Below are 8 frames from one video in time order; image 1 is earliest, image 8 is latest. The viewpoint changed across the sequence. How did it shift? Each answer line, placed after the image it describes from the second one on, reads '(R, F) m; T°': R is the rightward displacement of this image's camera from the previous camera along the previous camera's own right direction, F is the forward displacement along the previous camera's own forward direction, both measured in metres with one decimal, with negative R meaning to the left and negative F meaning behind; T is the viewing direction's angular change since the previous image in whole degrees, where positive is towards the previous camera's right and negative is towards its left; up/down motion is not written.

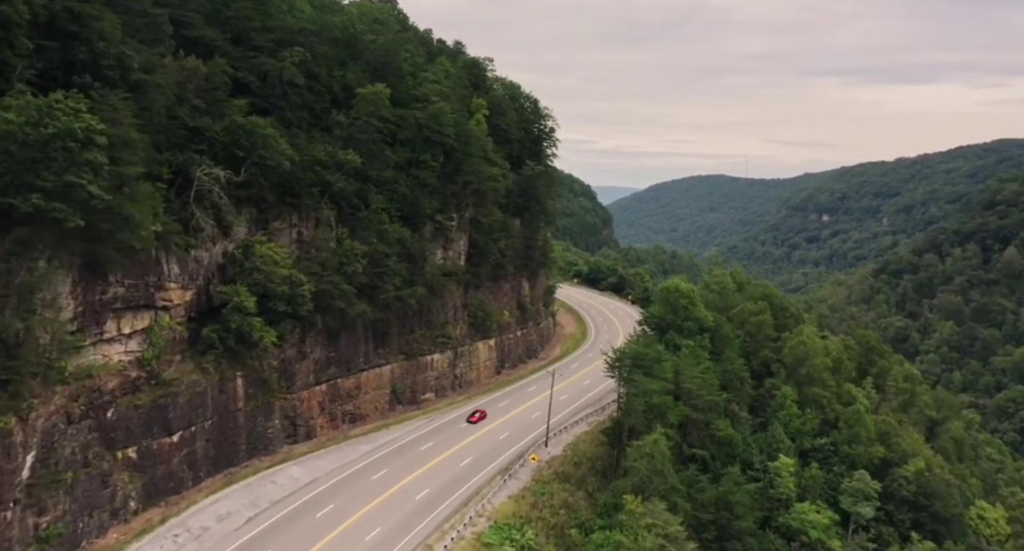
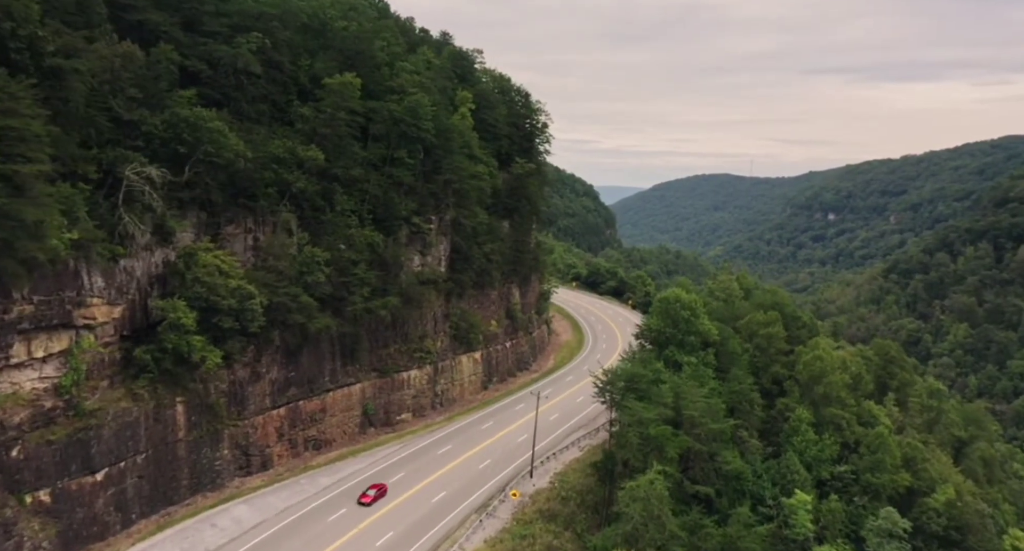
(+1.2, +4.7) m; 0°
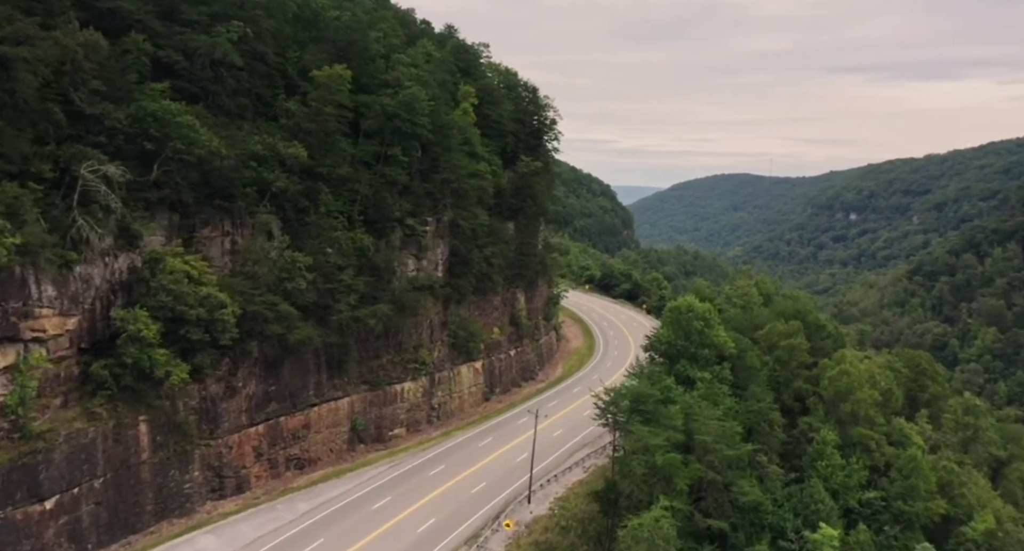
(+1.0, +3.2) m; -1°
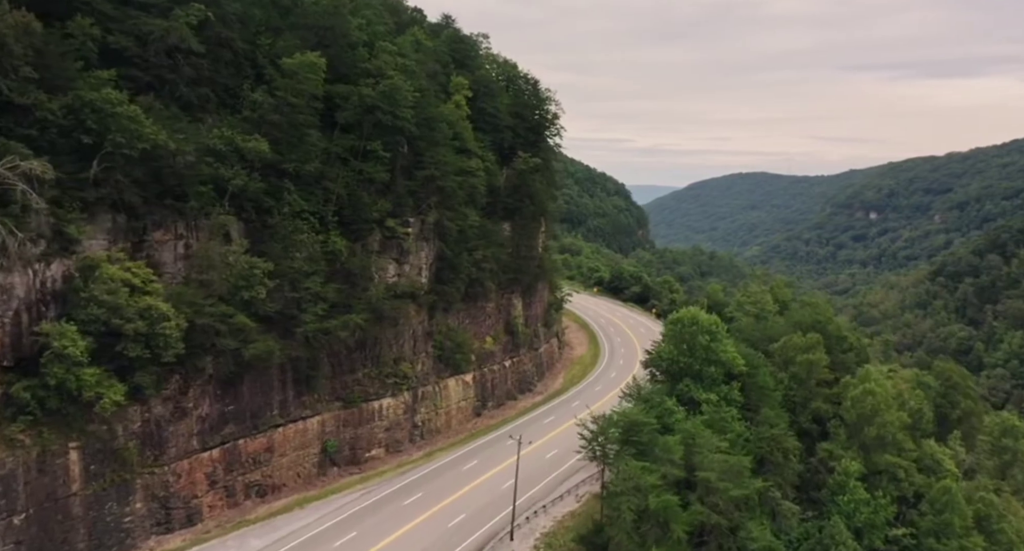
(+1.4, +3.9) m; -1°
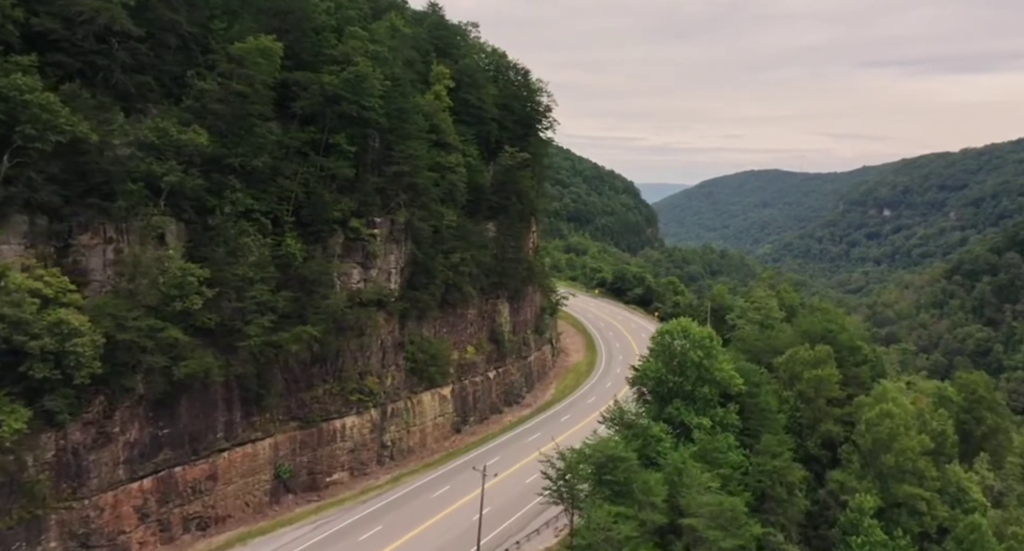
(+1.6, +3.8) m; -1°
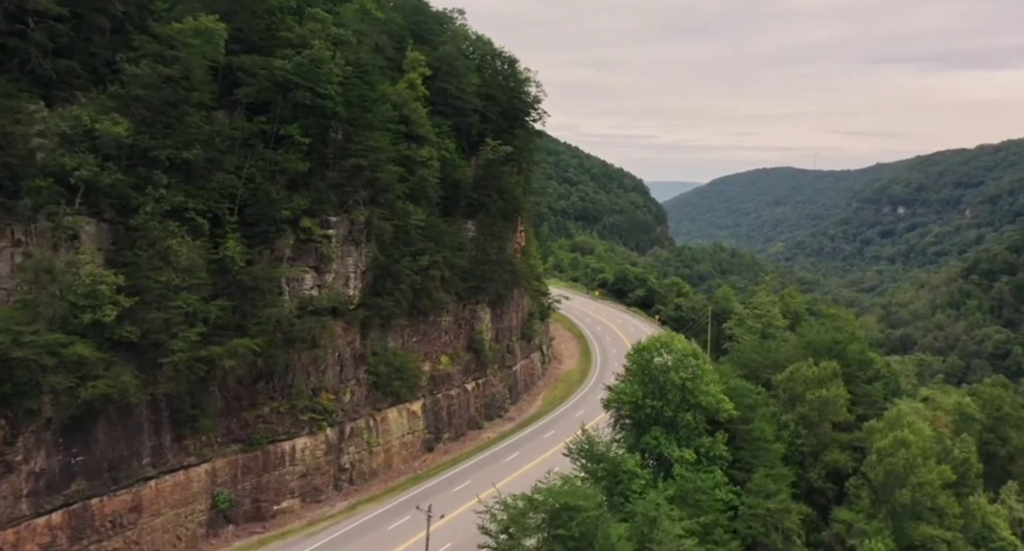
(+1.8, +3.8) m; -1°
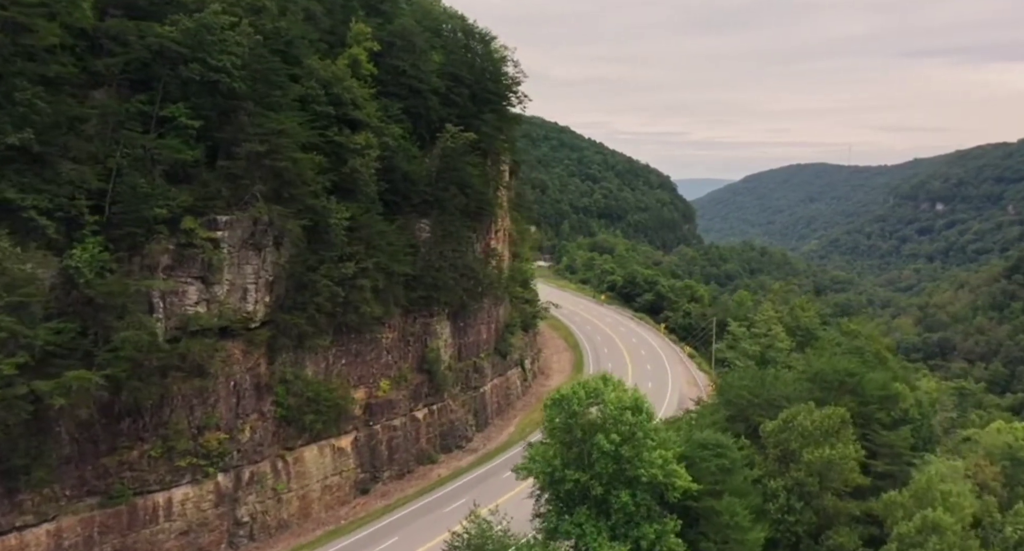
(+3.4, +6.7) m; -2°
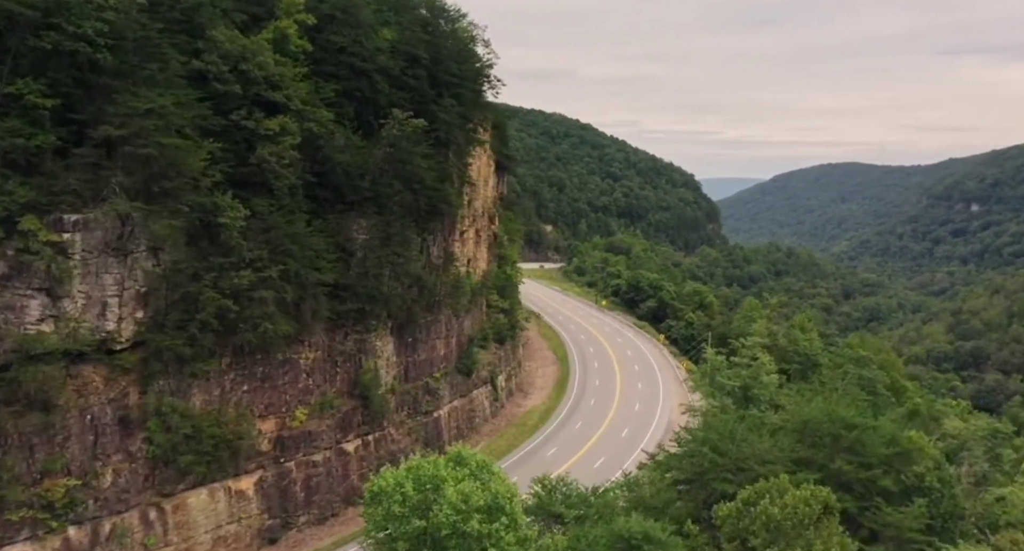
(+3.1, +5.5) m; -2°
